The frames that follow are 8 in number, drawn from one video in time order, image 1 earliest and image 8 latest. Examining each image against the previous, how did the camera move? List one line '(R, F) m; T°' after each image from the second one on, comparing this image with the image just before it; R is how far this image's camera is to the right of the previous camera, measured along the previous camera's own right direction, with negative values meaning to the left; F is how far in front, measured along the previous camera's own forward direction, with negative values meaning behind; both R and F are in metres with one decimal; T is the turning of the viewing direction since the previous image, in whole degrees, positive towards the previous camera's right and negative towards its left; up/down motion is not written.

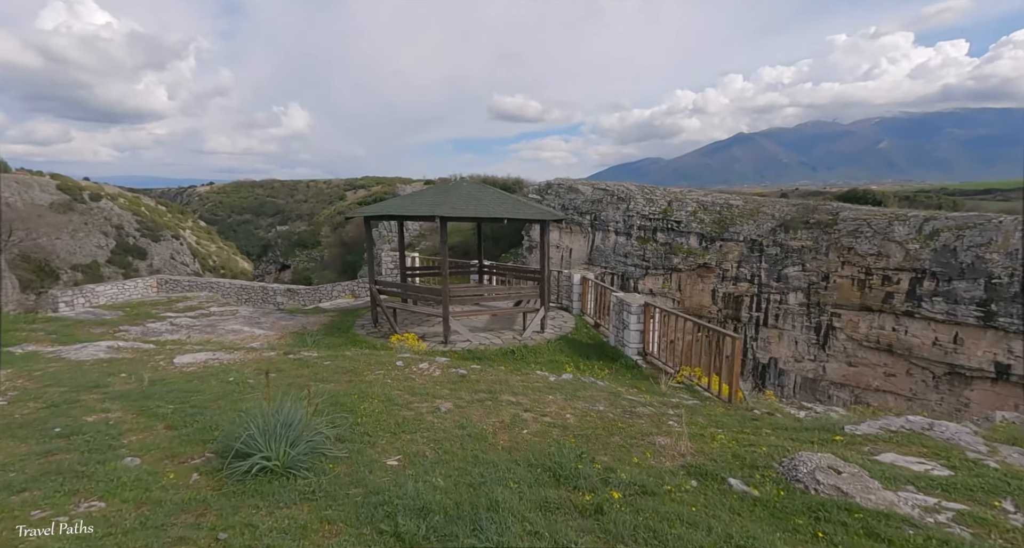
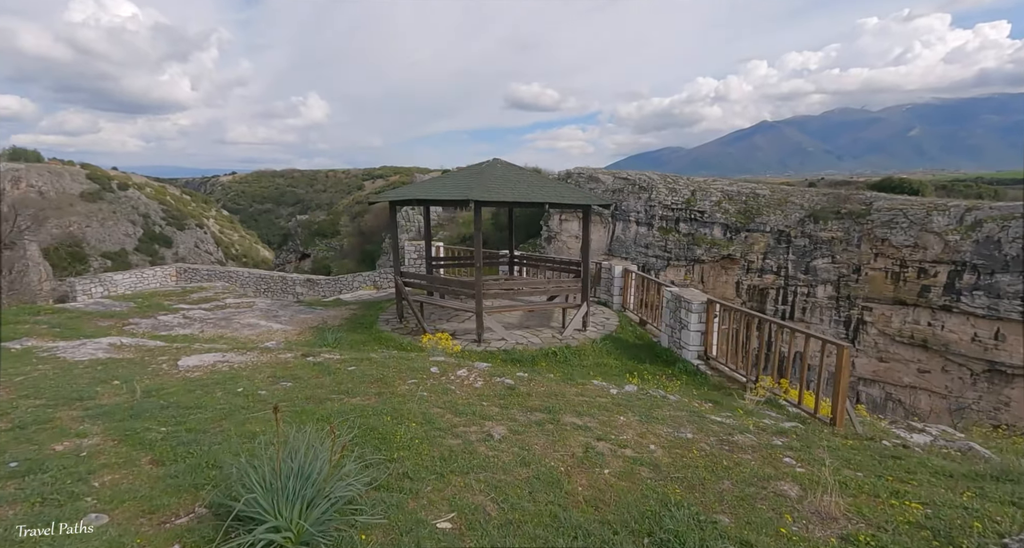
(-0.4, +0.9) m; -2°
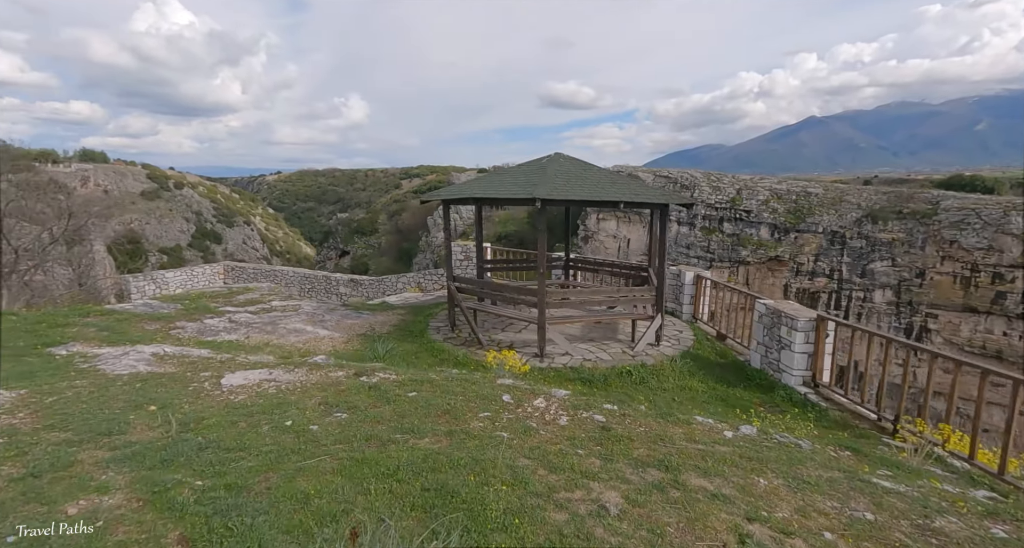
(-0.5, +0.8) m; -4°
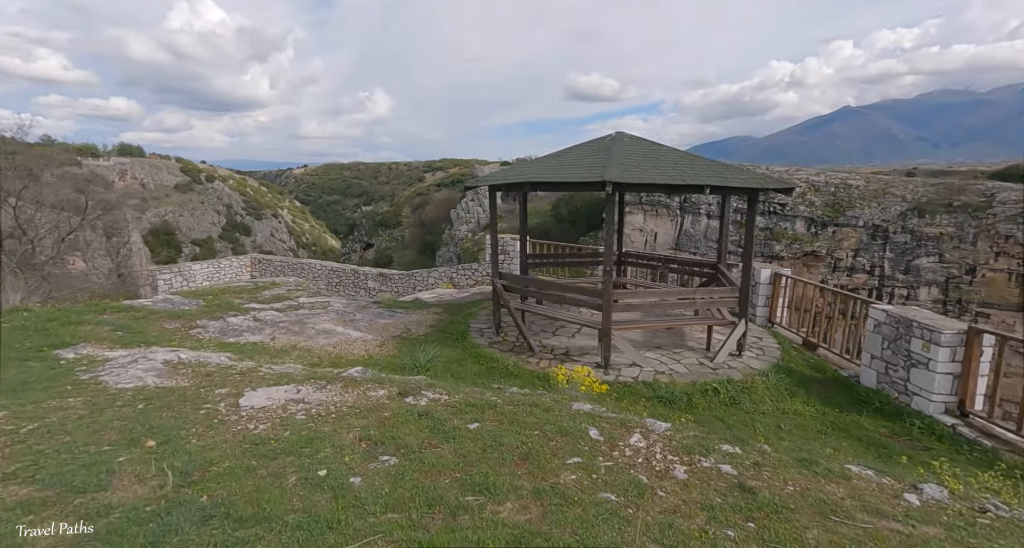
(-0.5, +1.0) m; -3°
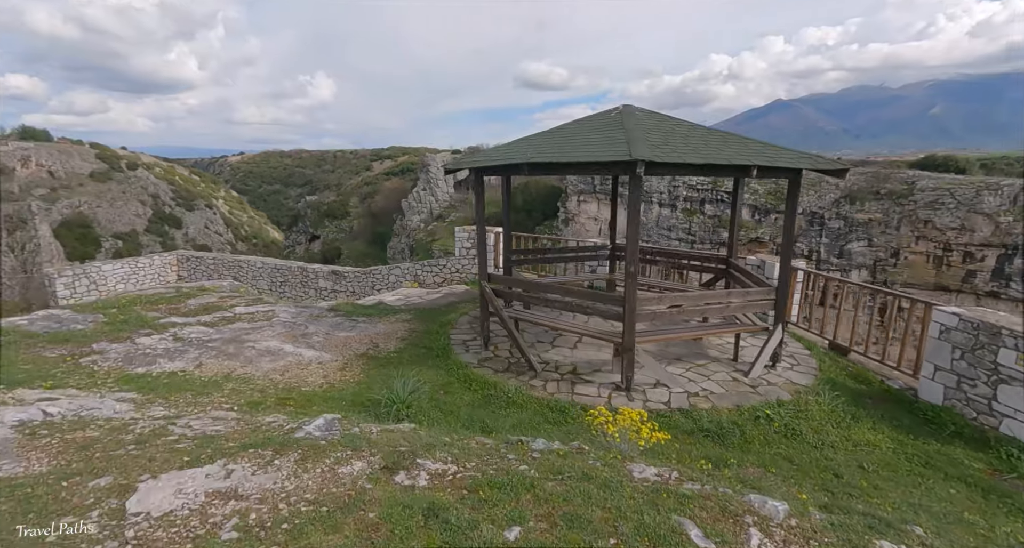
(-0.5, +1.3) m; +6°
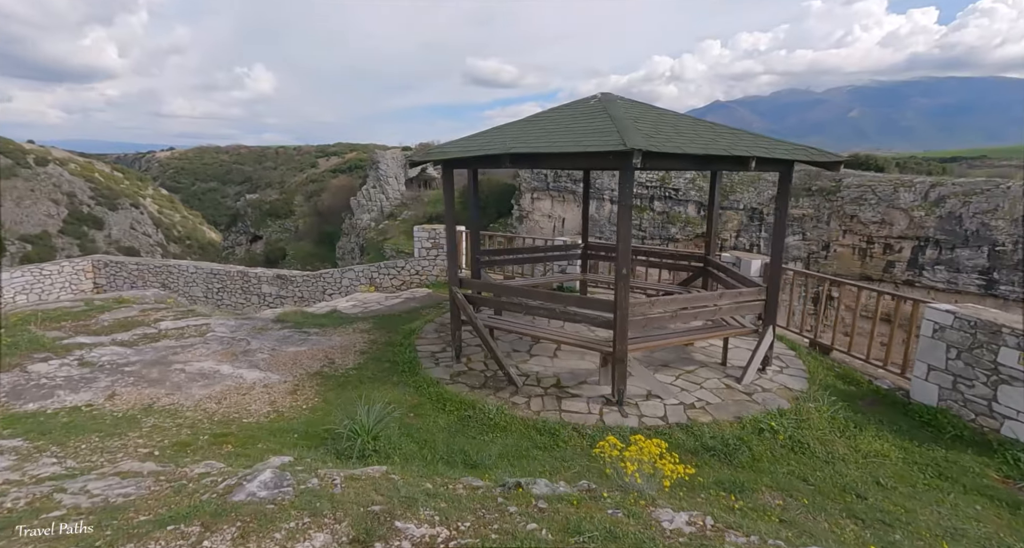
(-0.2, +0.6) m; +6°
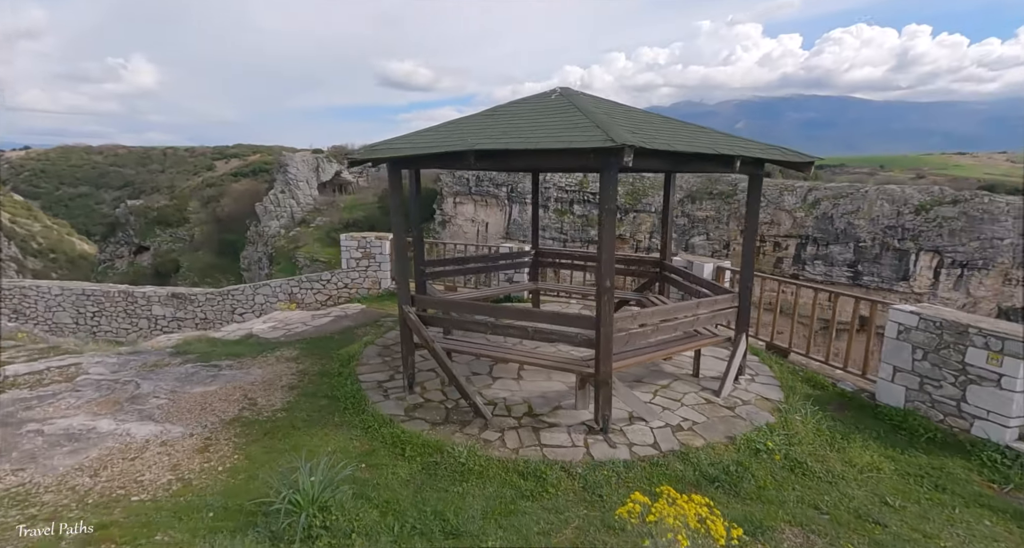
(-0.4, +0.7) m; +9°
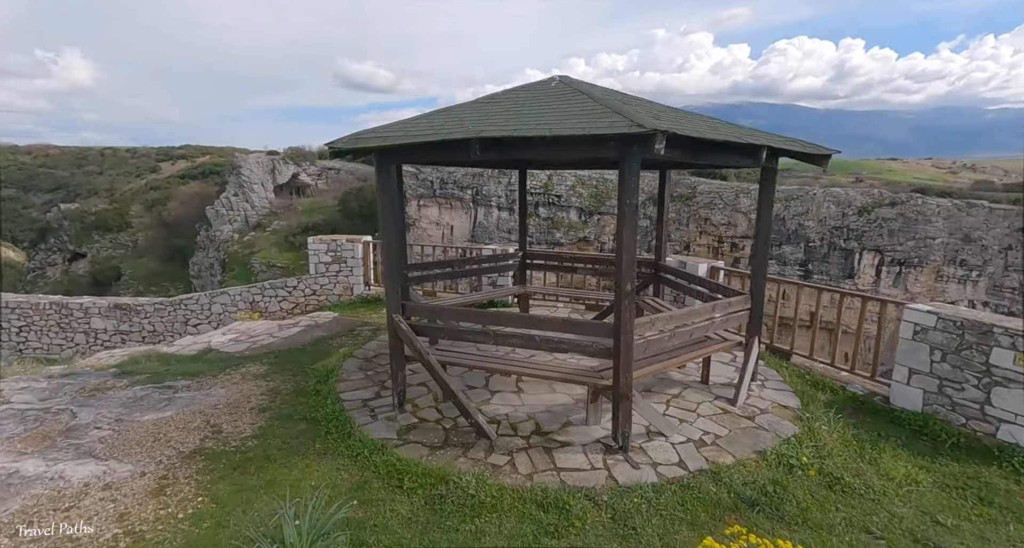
(-0.3, +0.5) m; +4°
